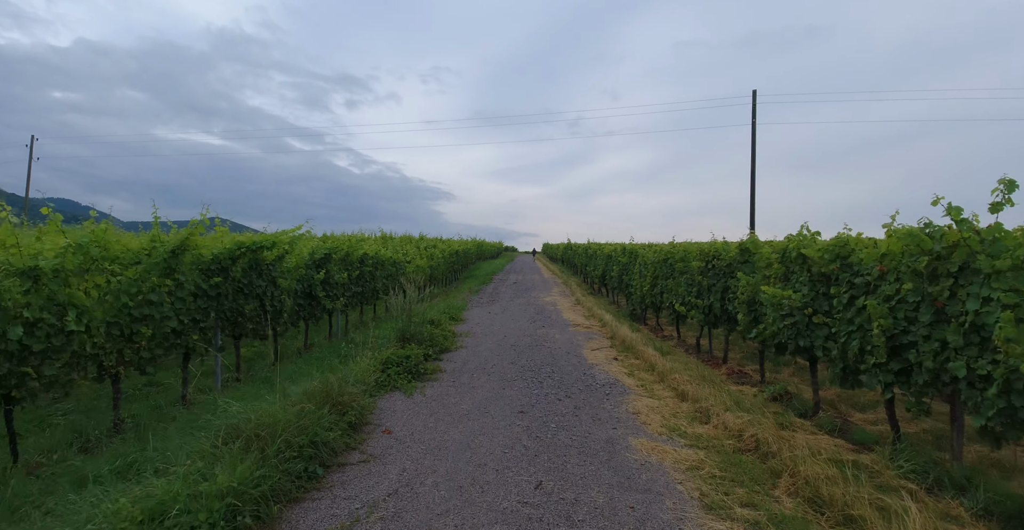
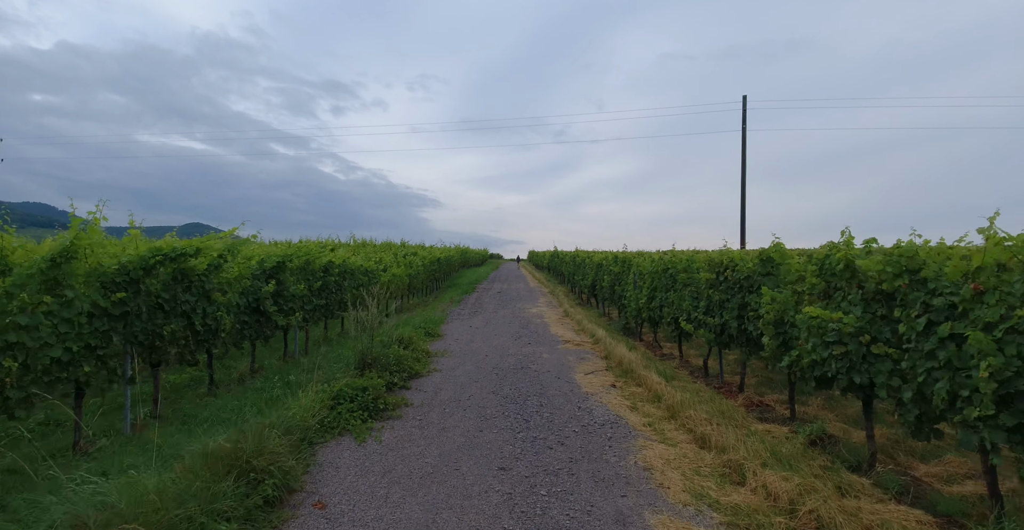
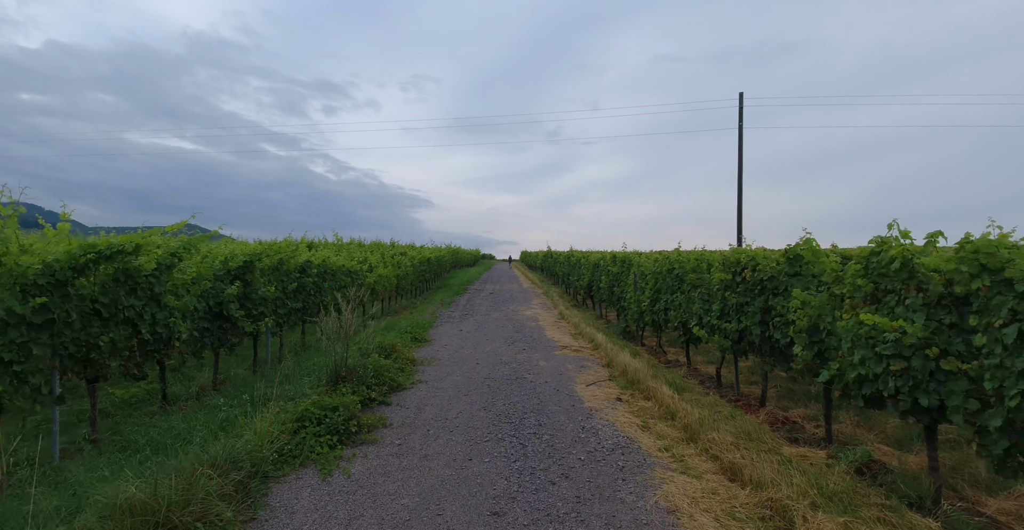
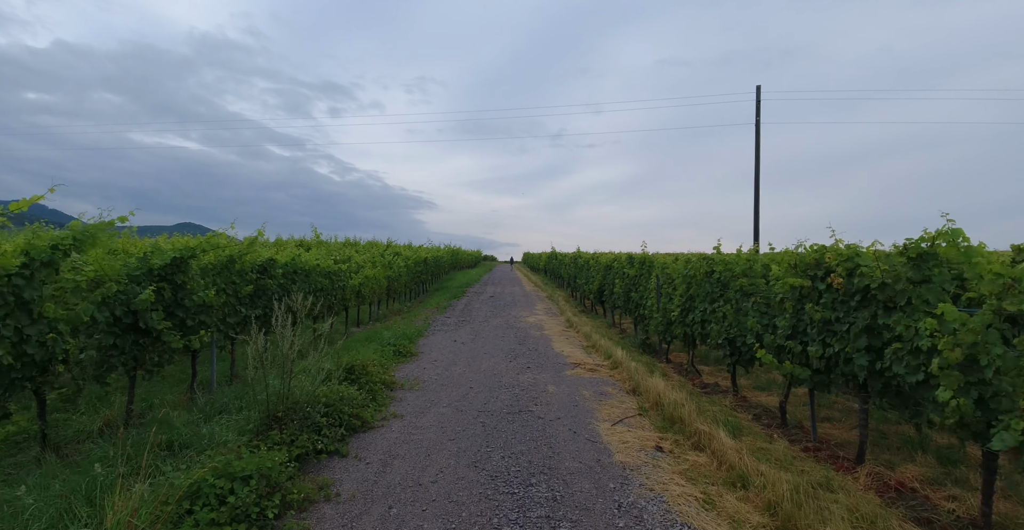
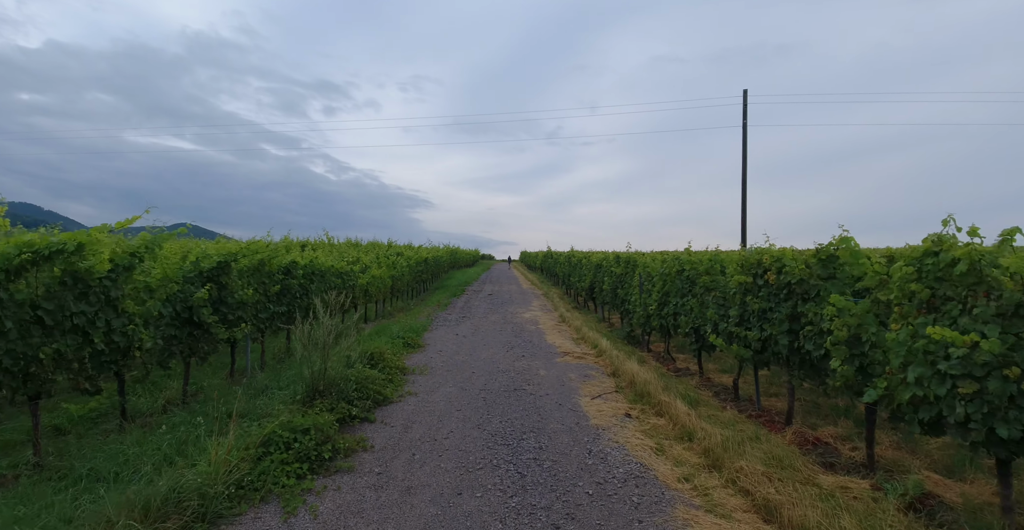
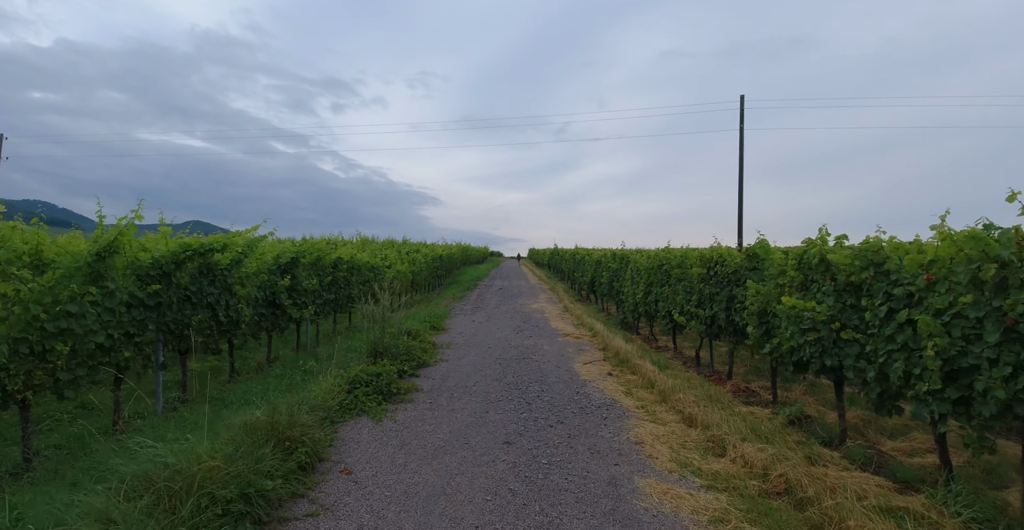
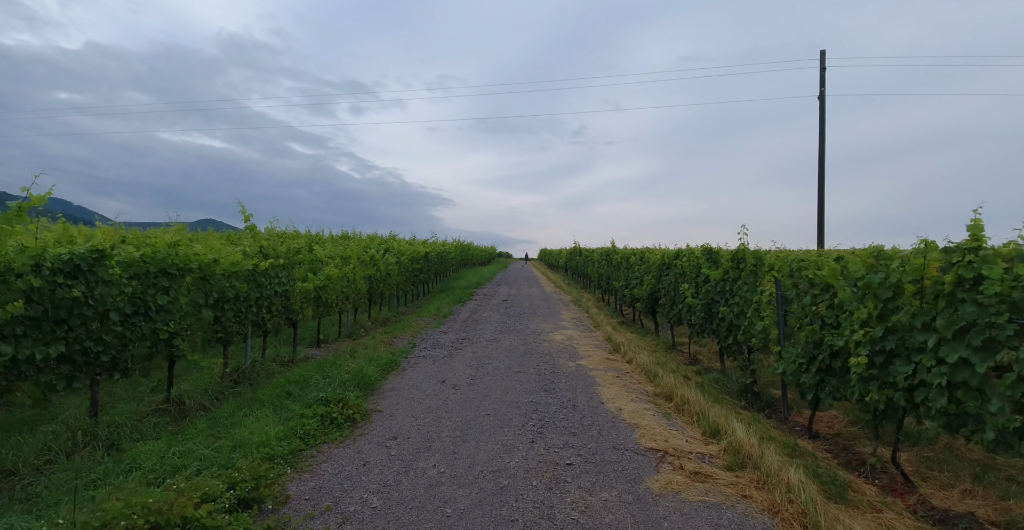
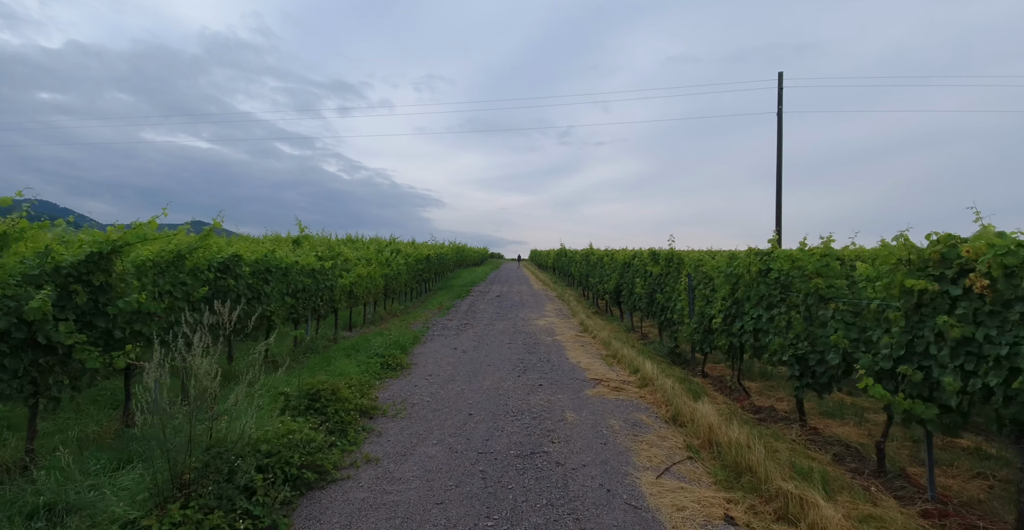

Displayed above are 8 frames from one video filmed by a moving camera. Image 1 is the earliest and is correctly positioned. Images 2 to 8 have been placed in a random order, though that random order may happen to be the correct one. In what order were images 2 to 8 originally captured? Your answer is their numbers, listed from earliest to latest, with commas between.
6, 2, 3, 5, 4, 8, 7
